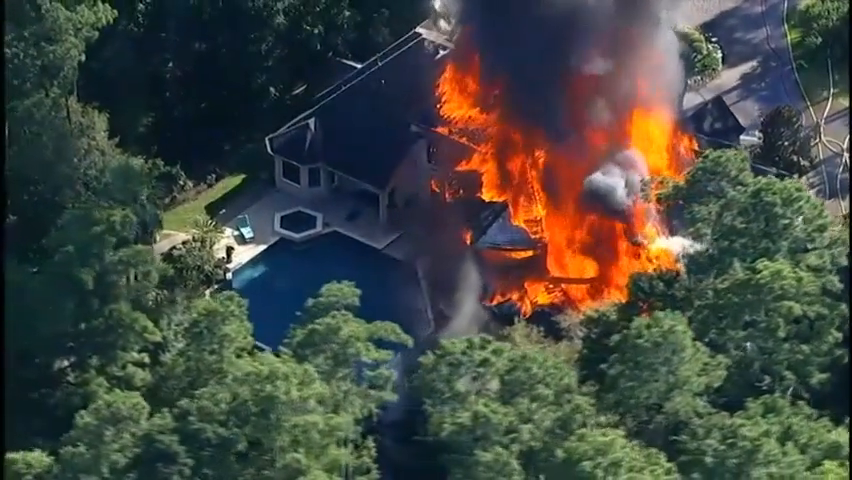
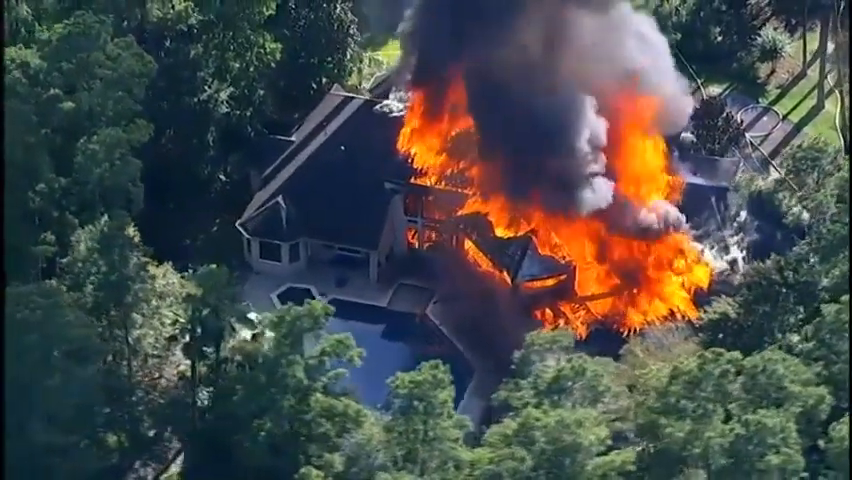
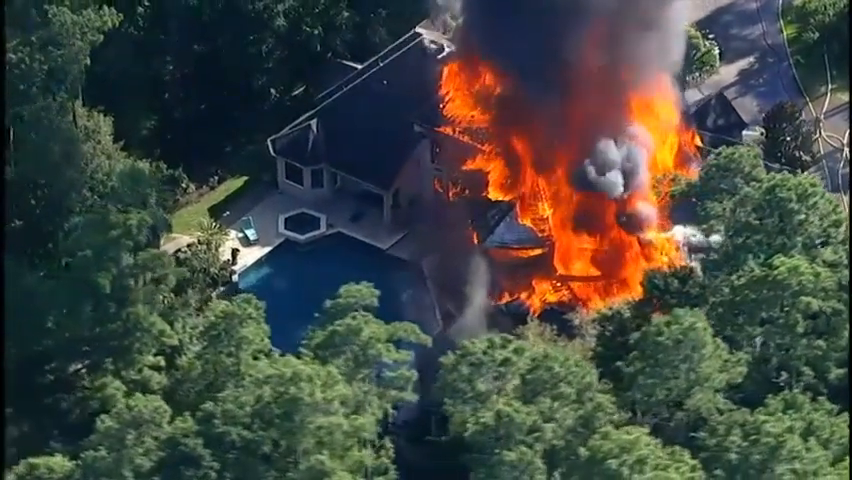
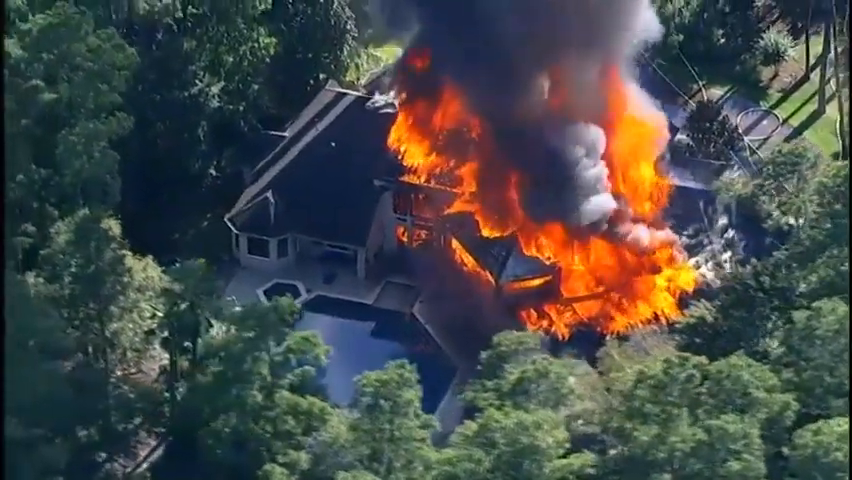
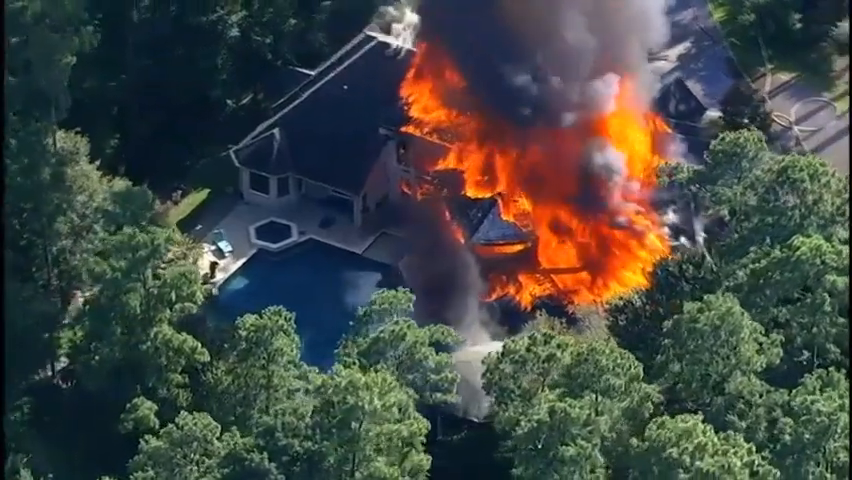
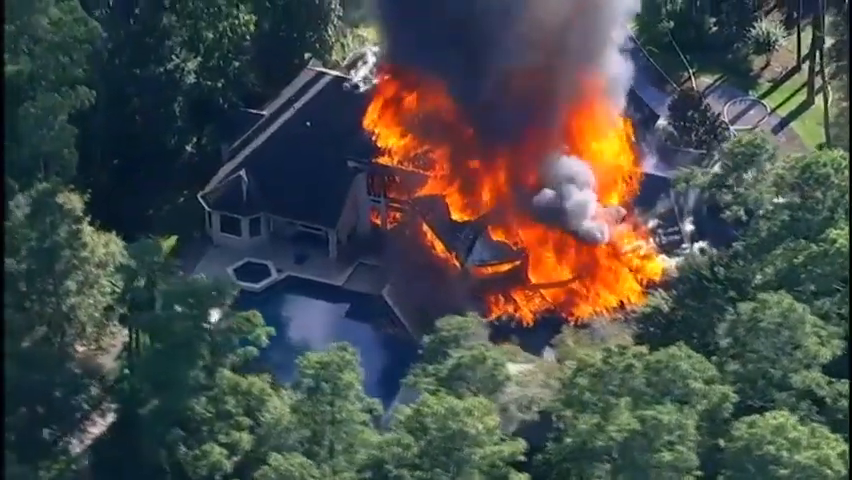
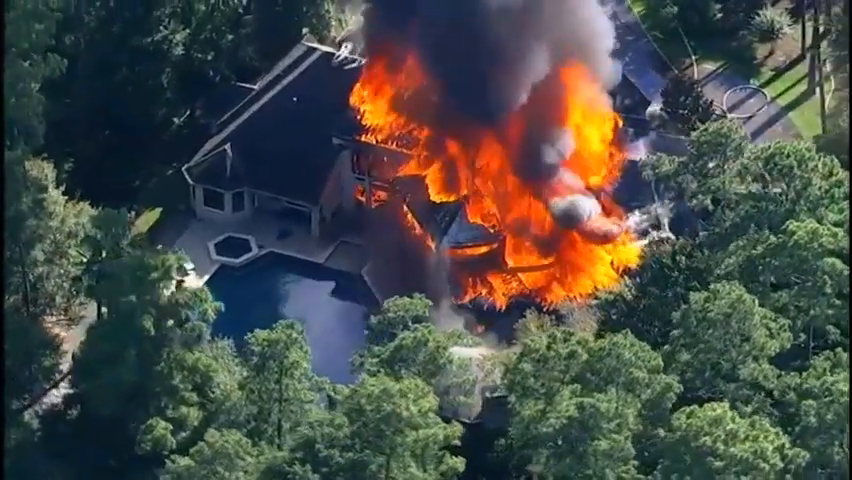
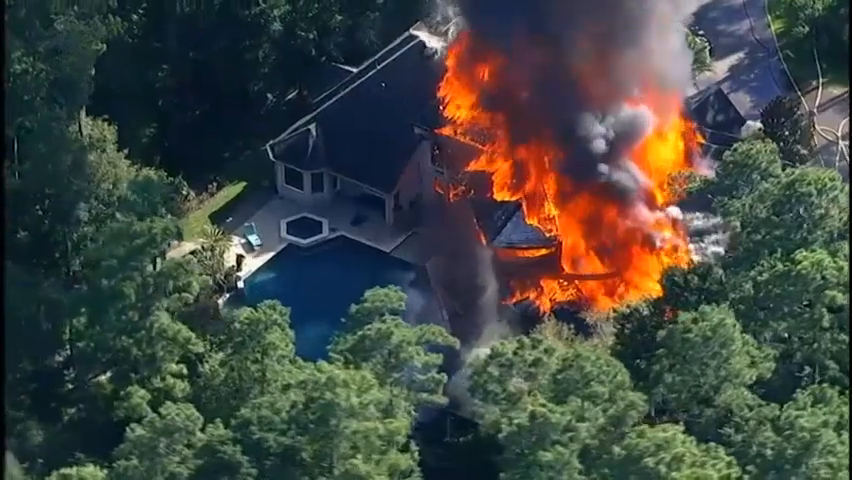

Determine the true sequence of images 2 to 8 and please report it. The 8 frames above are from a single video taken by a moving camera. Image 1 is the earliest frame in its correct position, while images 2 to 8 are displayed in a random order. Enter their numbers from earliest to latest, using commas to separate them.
3, 8, 5, 7, 6, 4, 2
